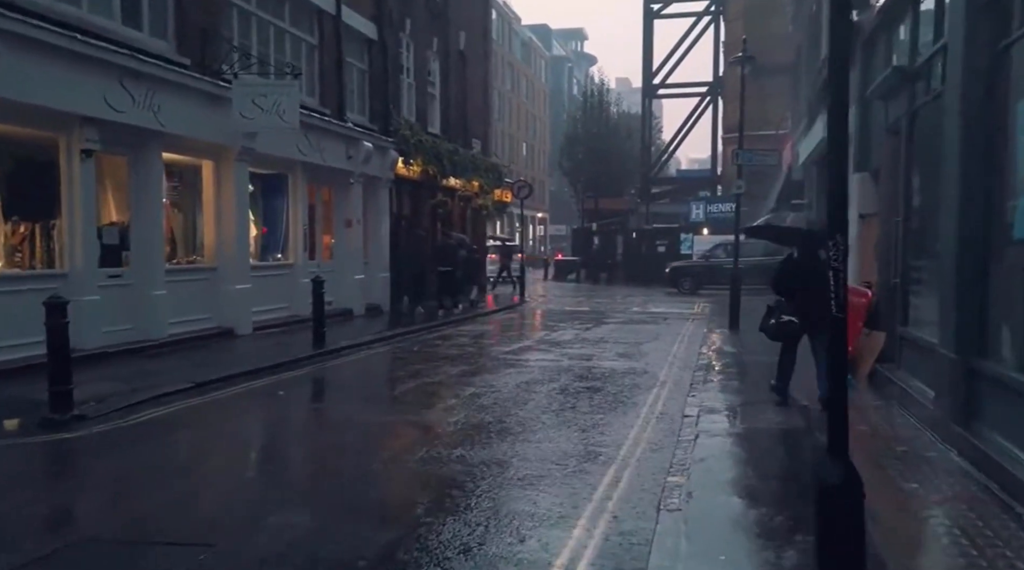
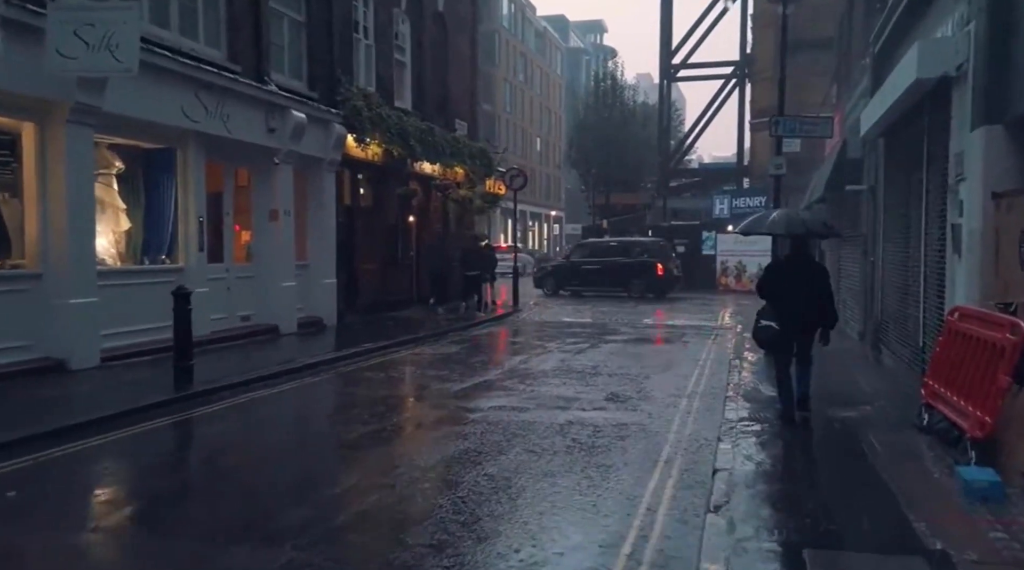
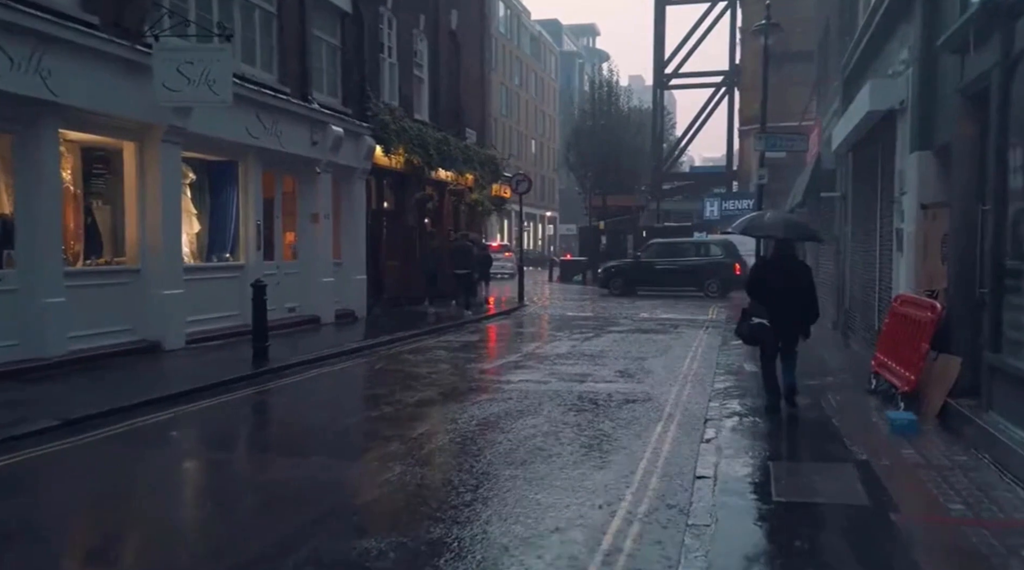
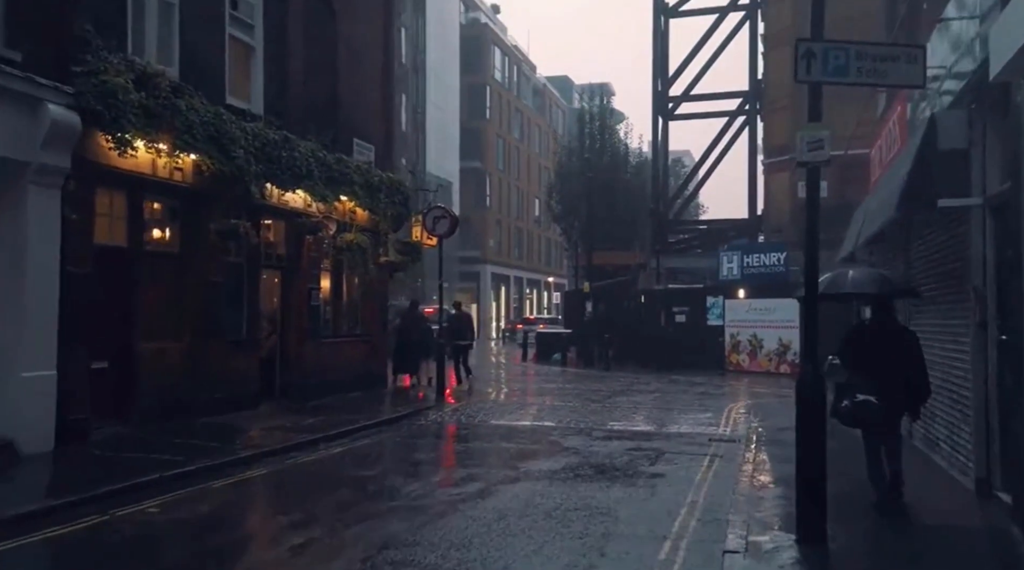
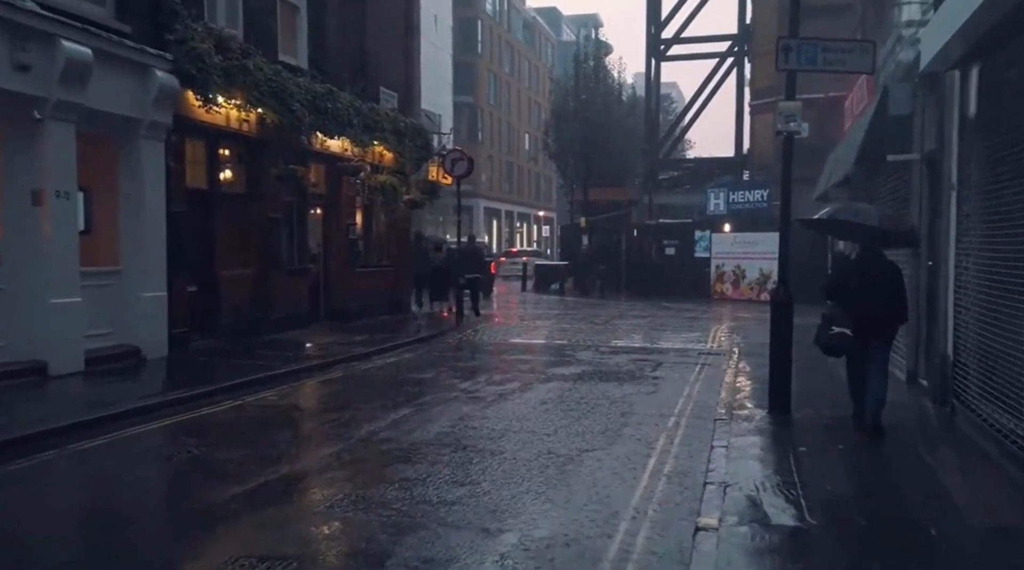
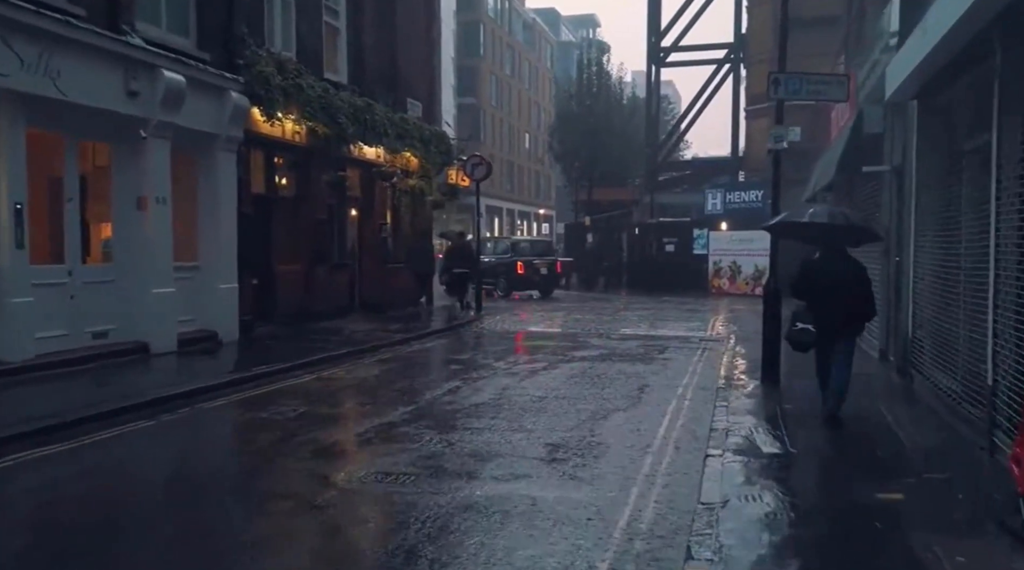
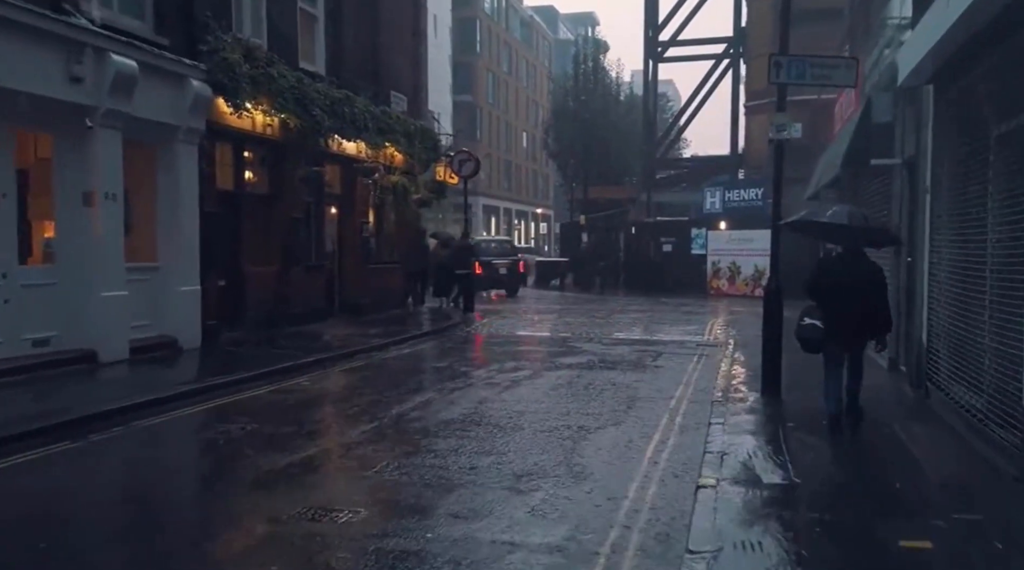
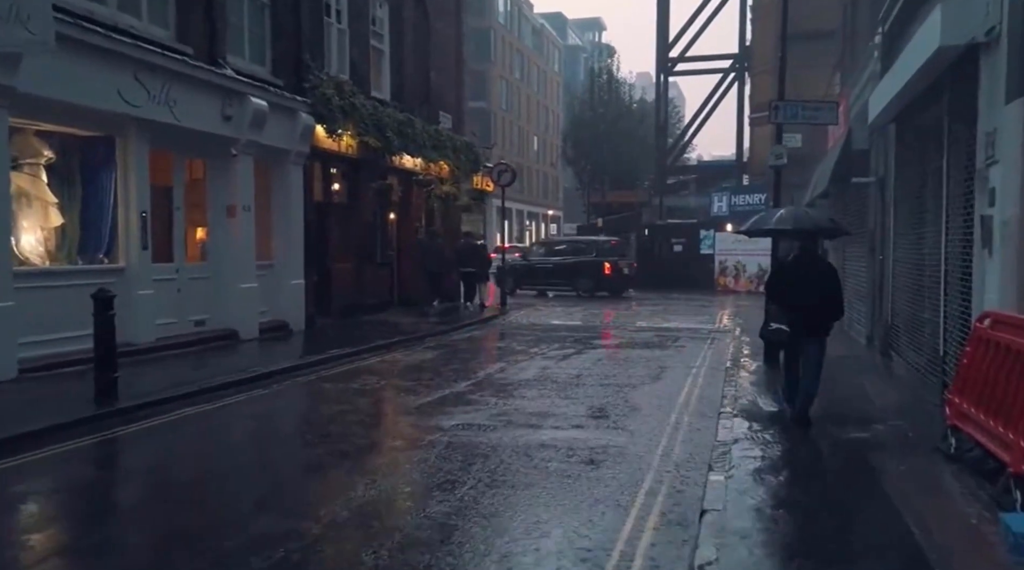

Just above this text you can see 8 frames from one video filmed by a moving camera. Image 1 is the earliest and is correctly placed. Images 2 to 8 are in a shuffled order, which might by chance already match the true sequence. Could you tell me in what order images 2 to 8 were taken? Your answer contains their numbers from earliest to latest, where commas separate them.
3, 2, 8, 6, 7, 5, 4
